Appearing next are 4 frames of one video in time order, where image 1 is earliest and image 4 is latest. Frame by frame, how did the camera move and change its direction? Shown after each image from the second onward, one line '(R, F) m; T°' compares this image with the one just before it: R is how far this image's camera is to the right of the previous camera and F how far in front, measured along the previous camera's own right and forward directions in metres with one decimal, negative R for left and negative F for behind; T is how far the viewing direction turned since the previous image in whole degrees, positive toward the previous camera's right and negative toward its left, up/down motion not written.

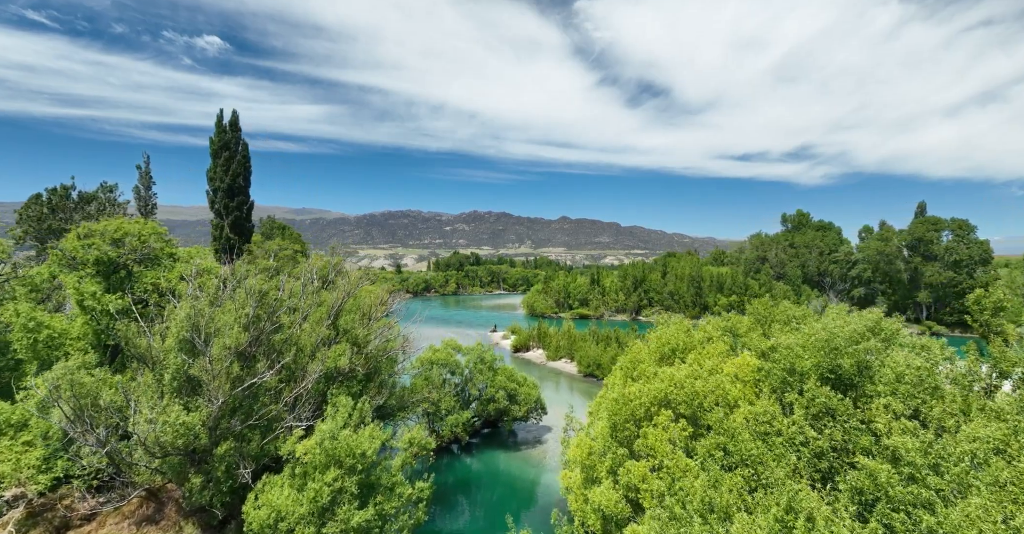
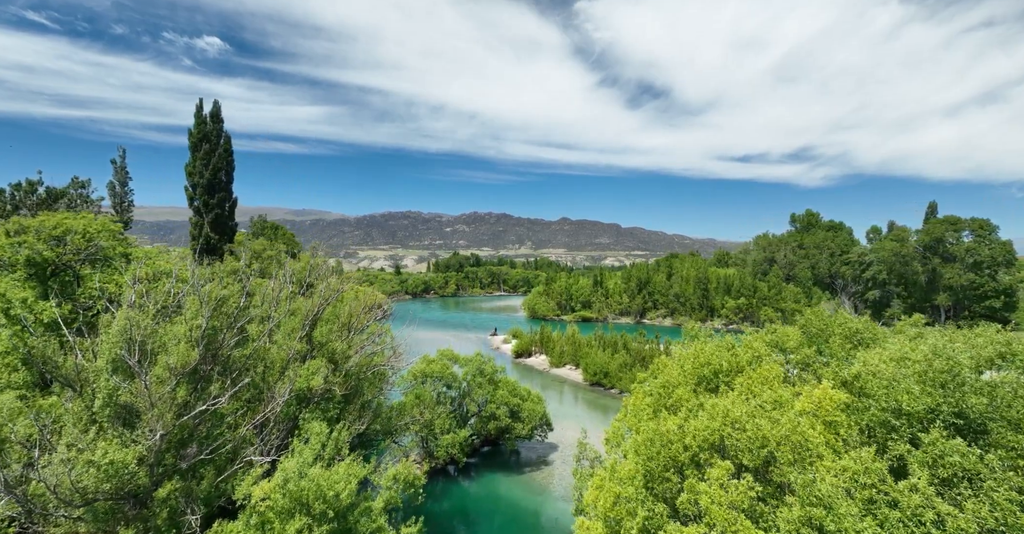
(-0.1, +3.2) m; 0°
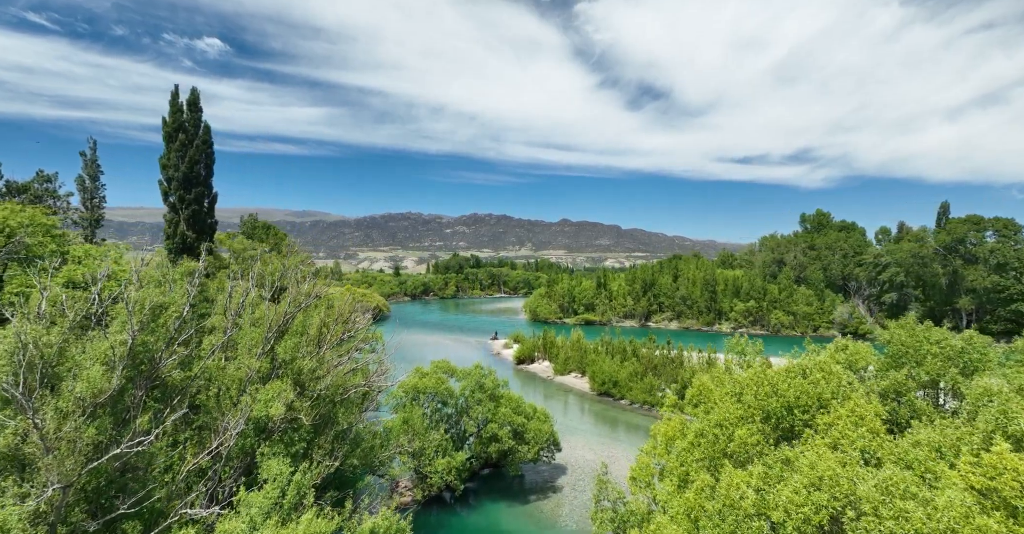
(-0.2, +3.4) m; 0°
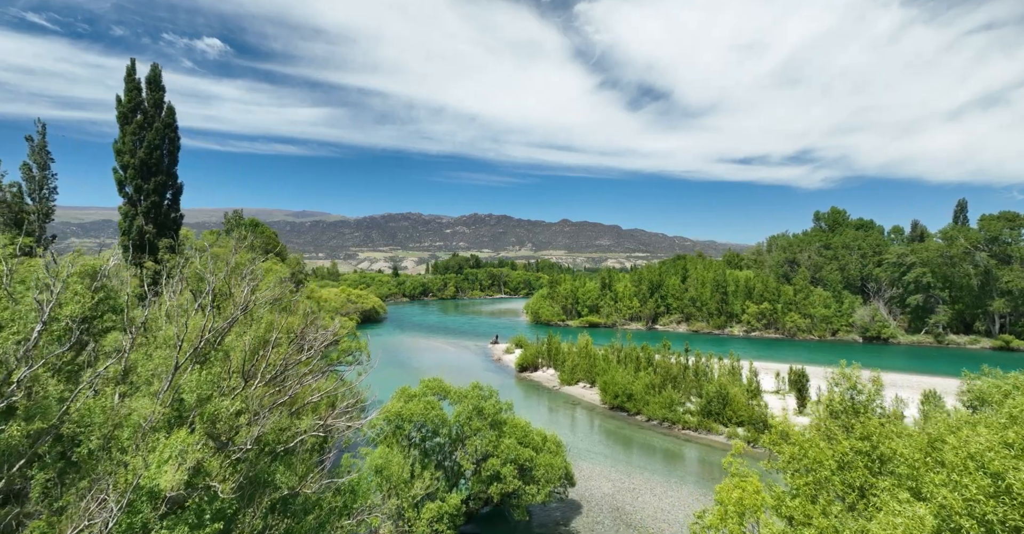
(-0.2, +4.8) m; 0°
